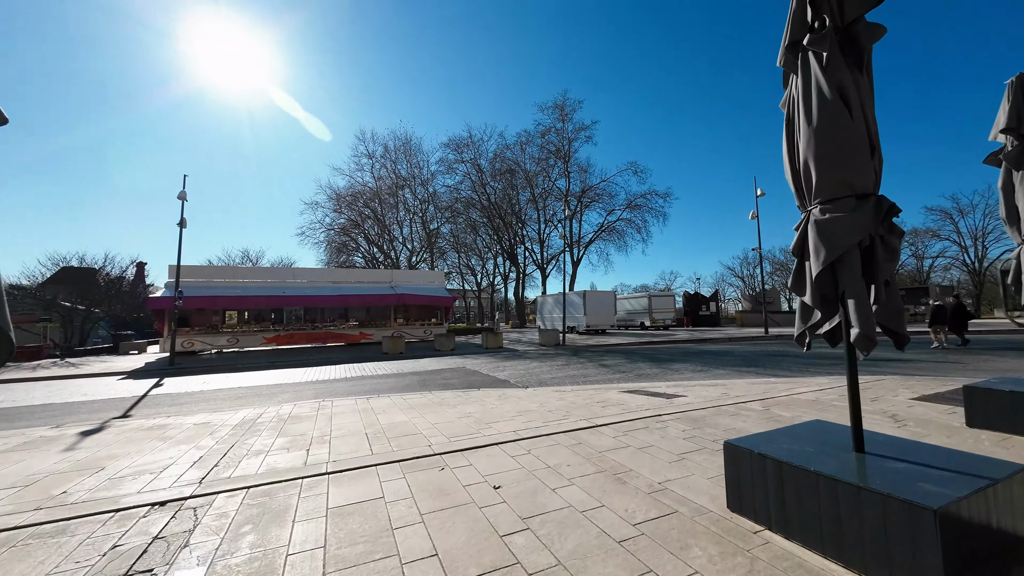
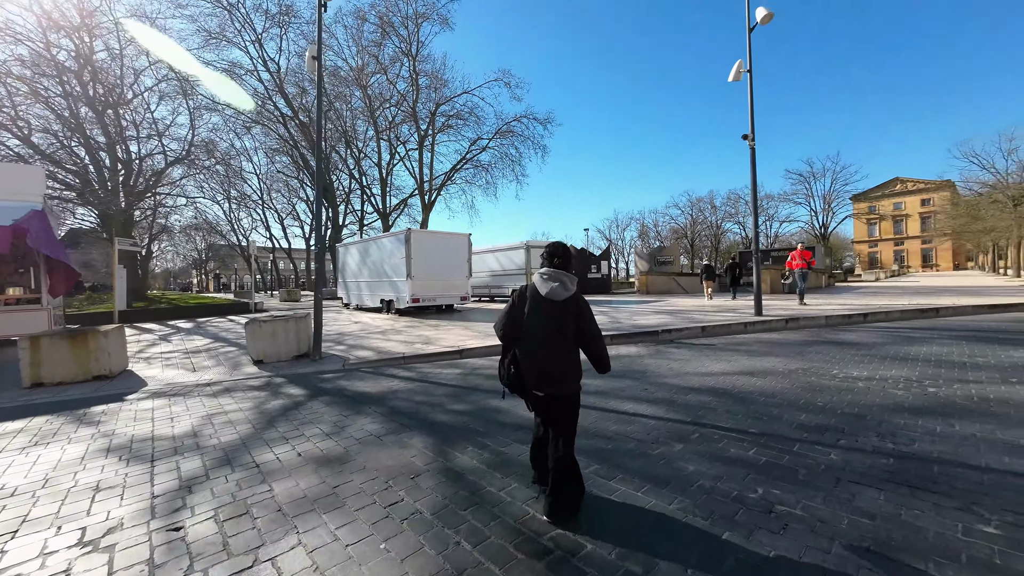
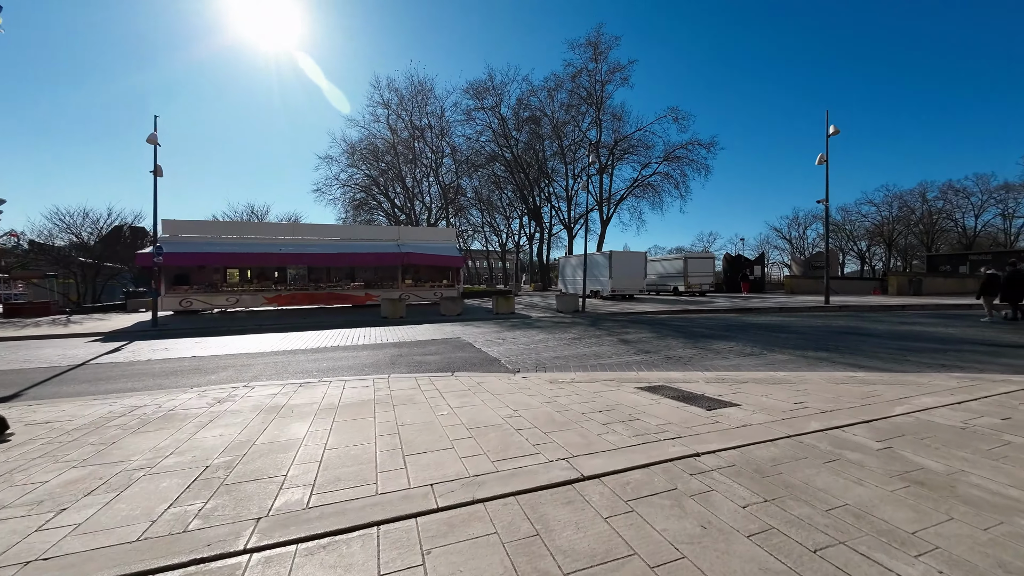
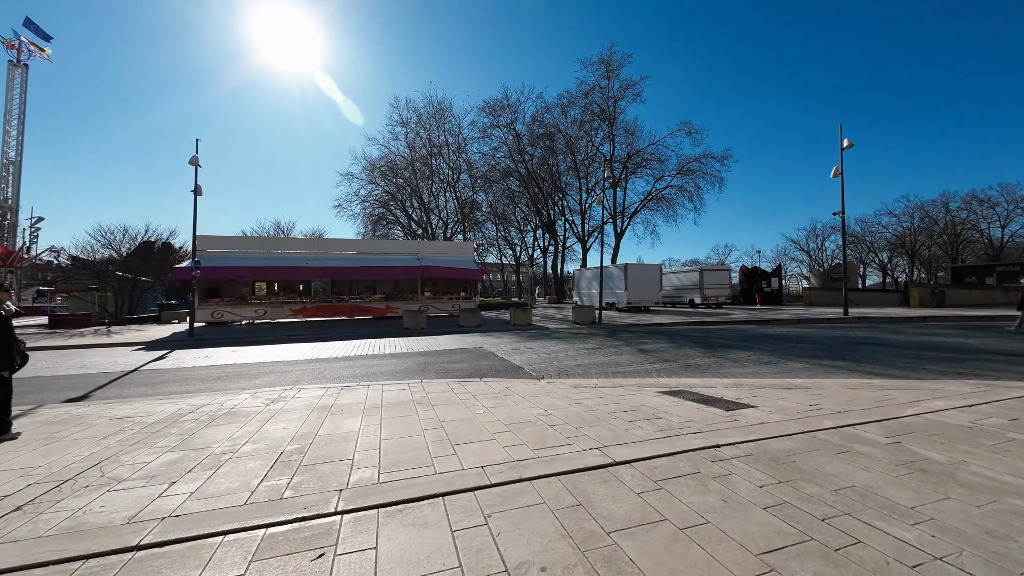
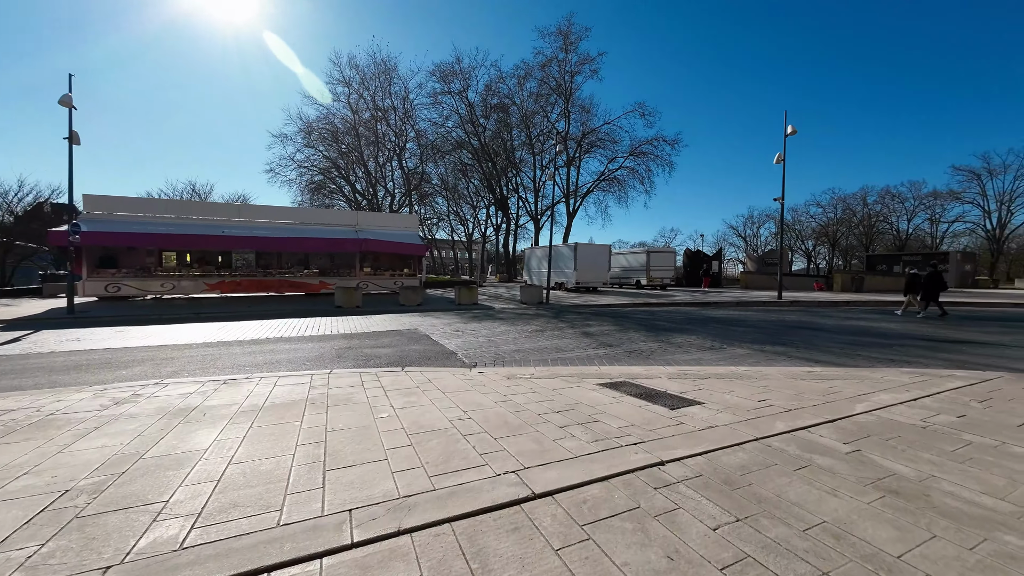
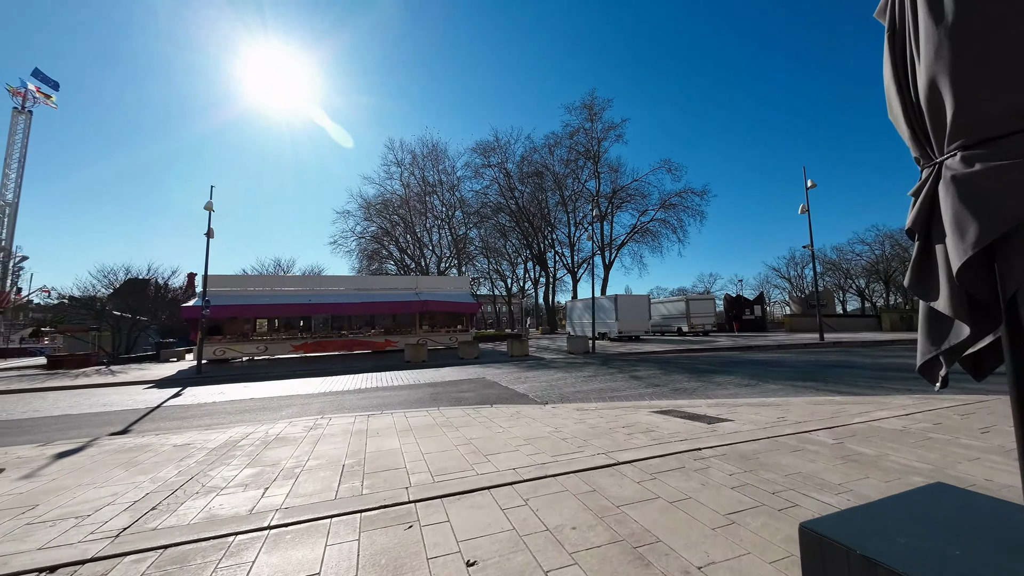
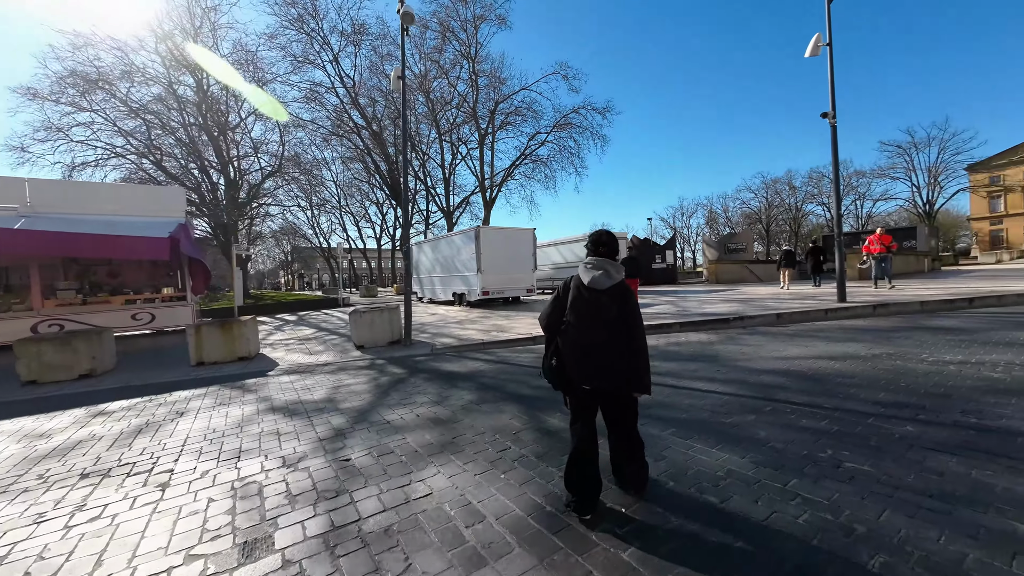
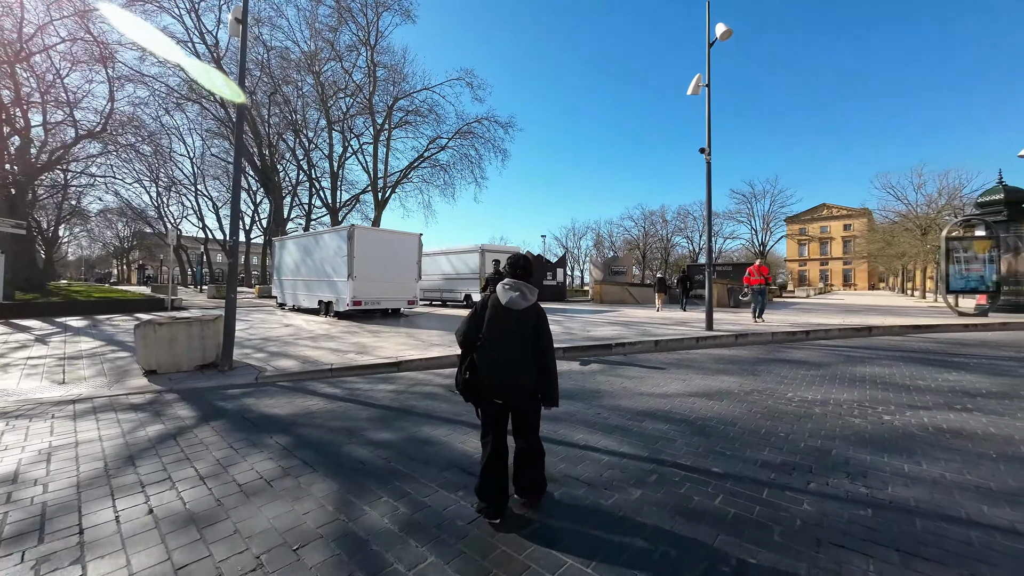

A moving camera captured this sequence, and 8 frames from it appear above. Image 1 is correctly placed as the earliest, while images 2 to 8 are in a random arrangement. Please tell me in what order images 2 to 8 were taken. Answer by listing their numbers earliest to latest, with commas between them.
6, 4, 3, 5, 7, 2, 8
